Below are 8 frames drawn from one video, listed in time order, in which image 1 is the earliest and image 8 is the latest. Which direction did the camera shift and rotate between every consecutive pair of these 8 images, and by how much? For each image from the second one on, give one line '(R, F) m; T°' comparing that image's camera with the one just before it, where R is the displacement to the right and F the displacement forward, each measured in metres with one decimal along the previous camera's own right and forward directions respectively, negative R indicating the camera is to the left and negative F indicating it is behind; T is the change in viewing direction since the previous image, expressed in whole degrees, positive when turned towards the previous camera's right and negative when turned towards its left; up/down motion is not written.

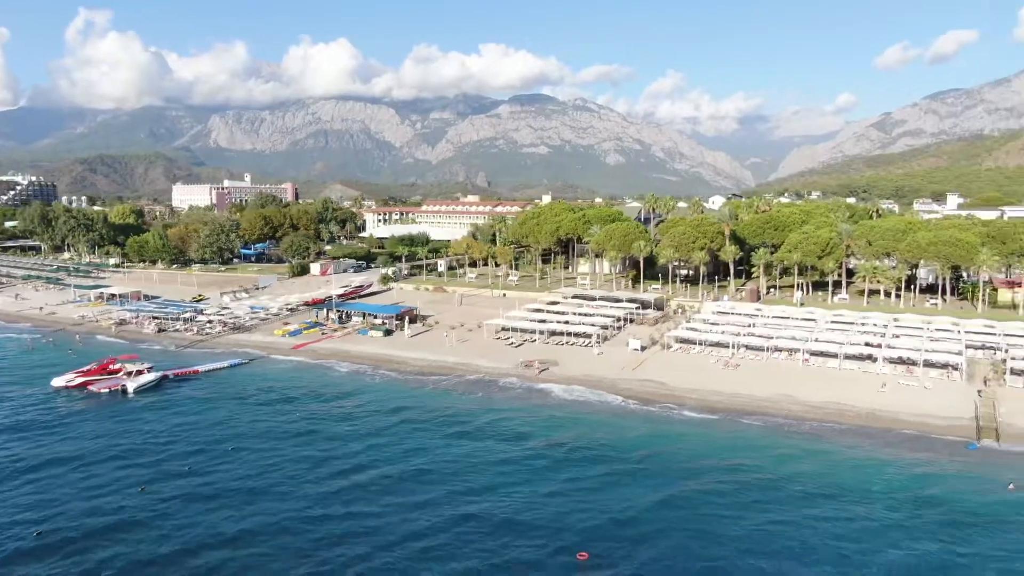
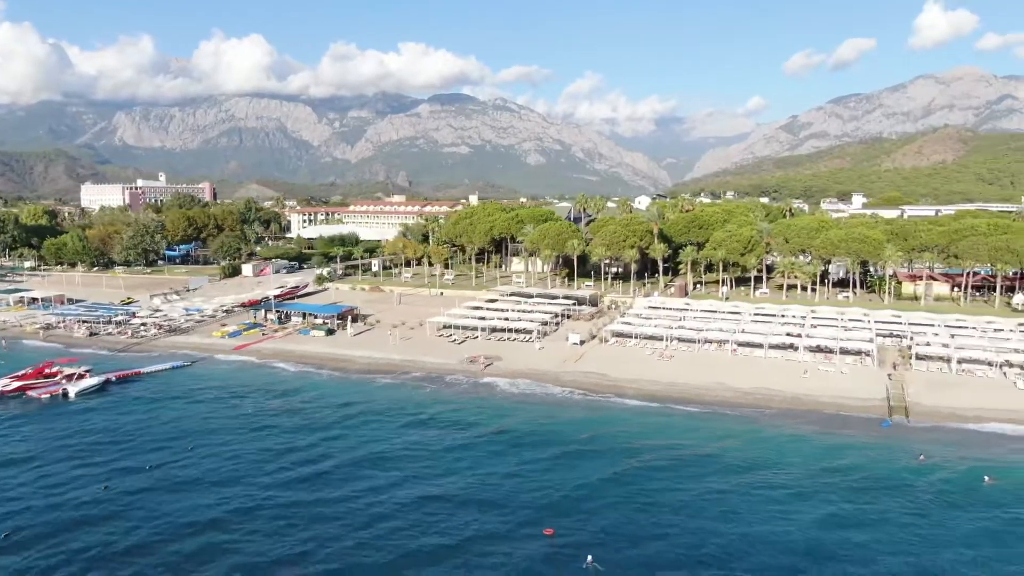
(-1.6, -1.7) m; +6°
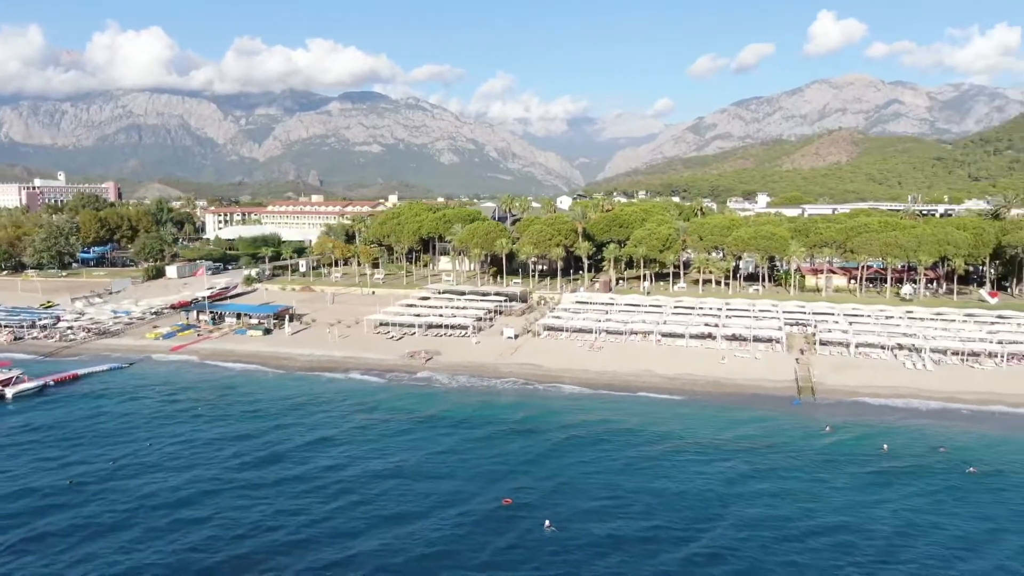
(-1.7, -2.6) m; +6°
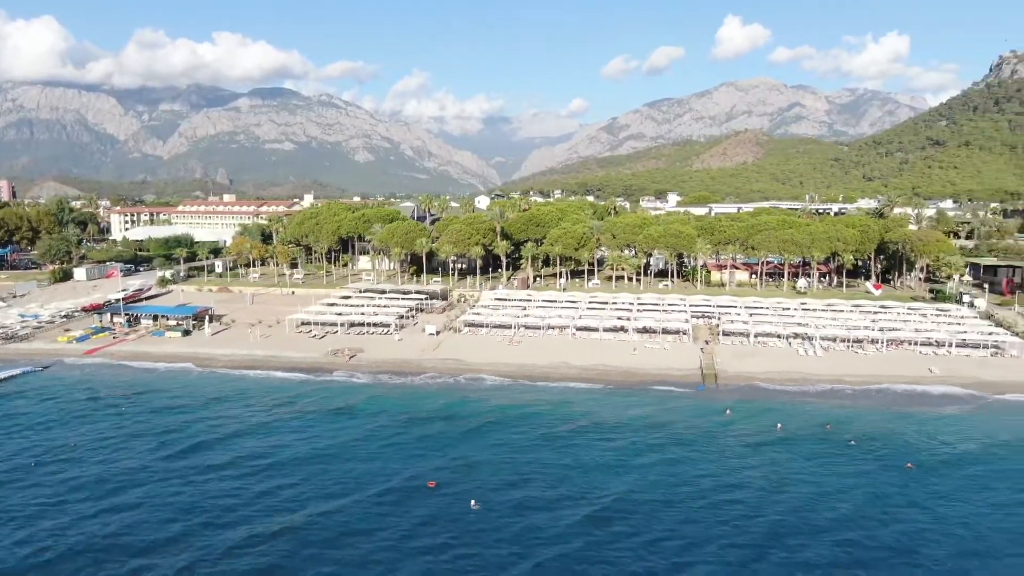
(-0.3, -2.1) m; +6°
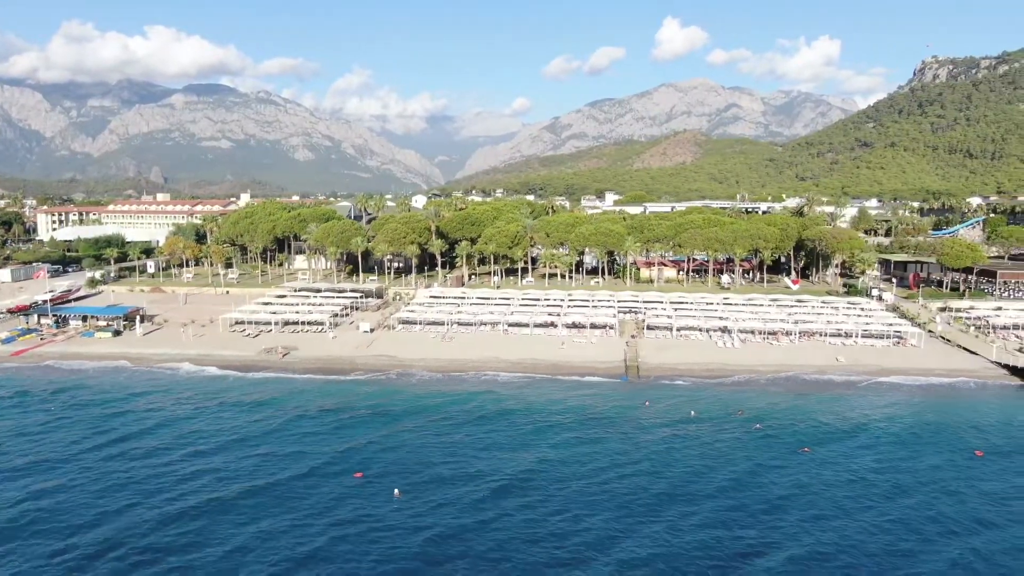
(+1.0, -1.8) m; +4°
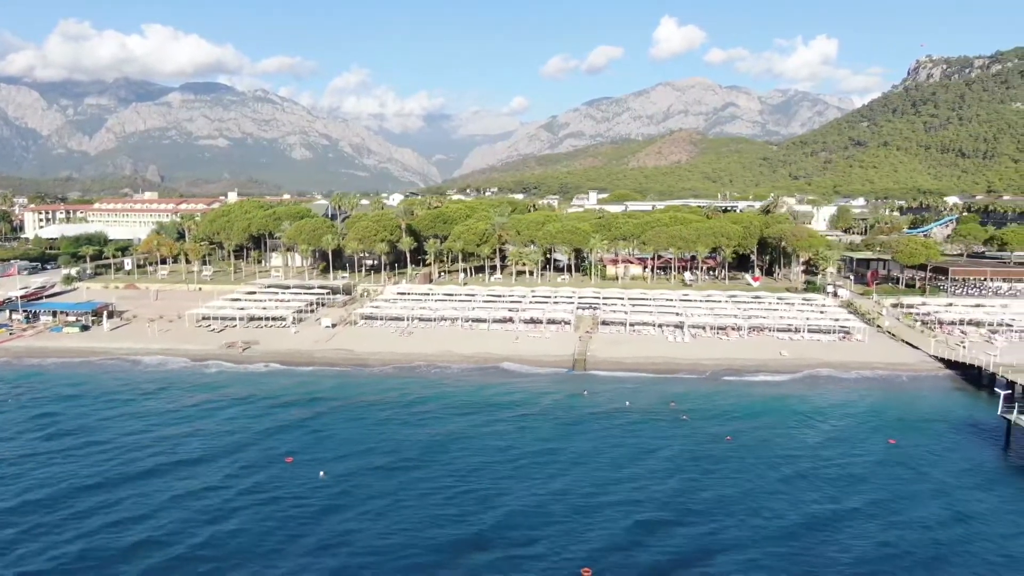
(+3.4, -1.8) m; 0°
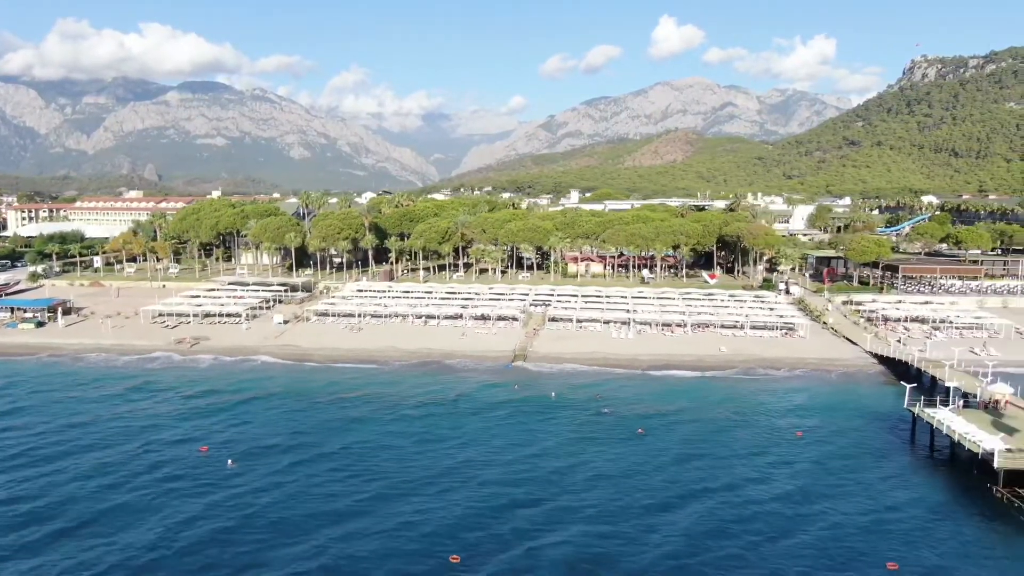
(+4.3, -1.1) m; 0°
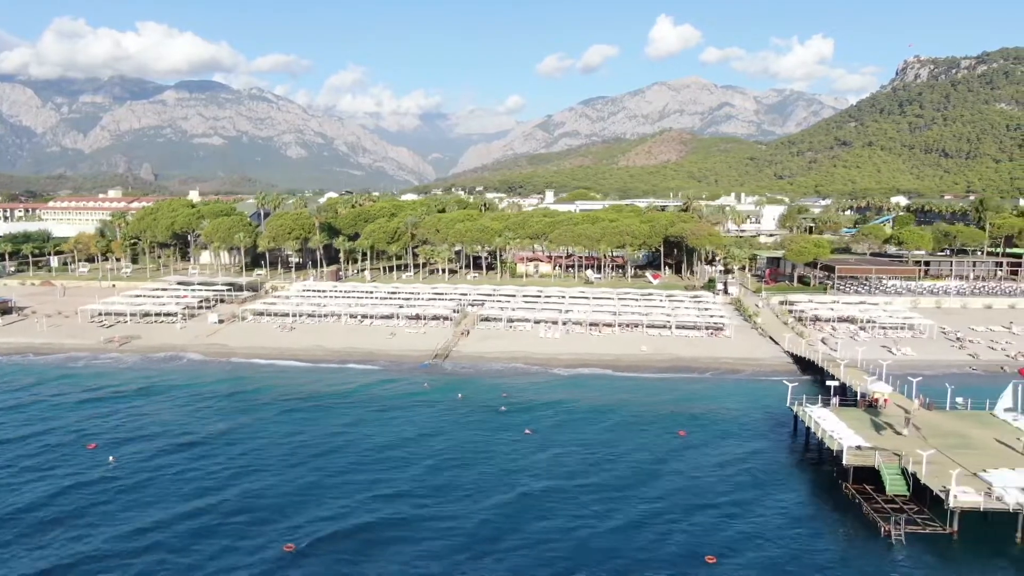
(+5.8, -1.0) m; 0°
